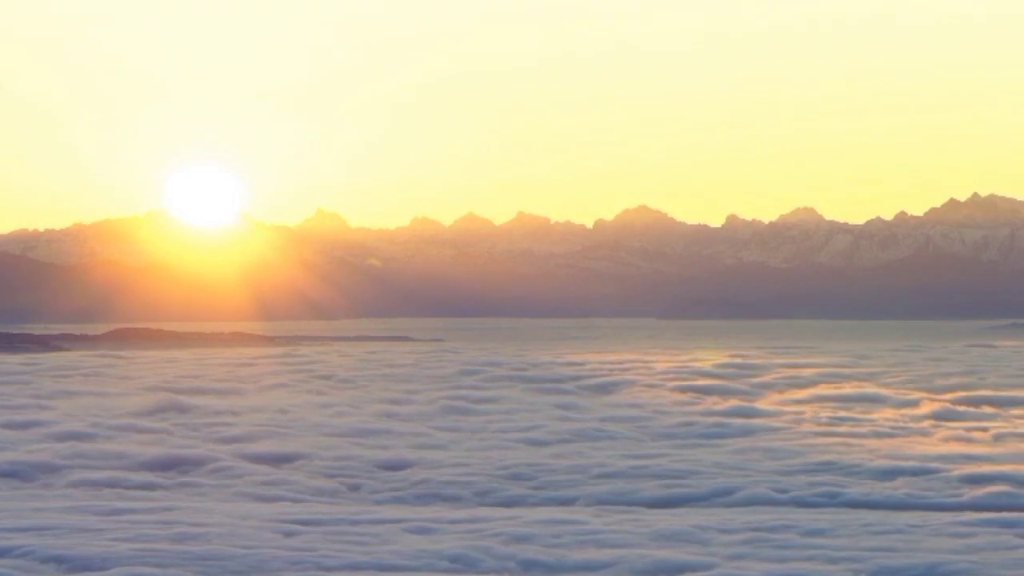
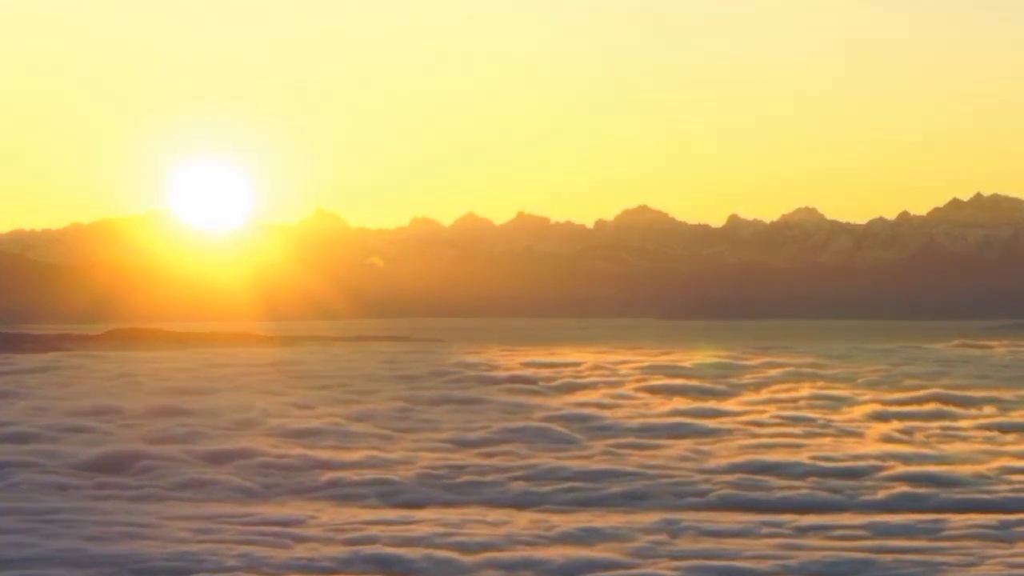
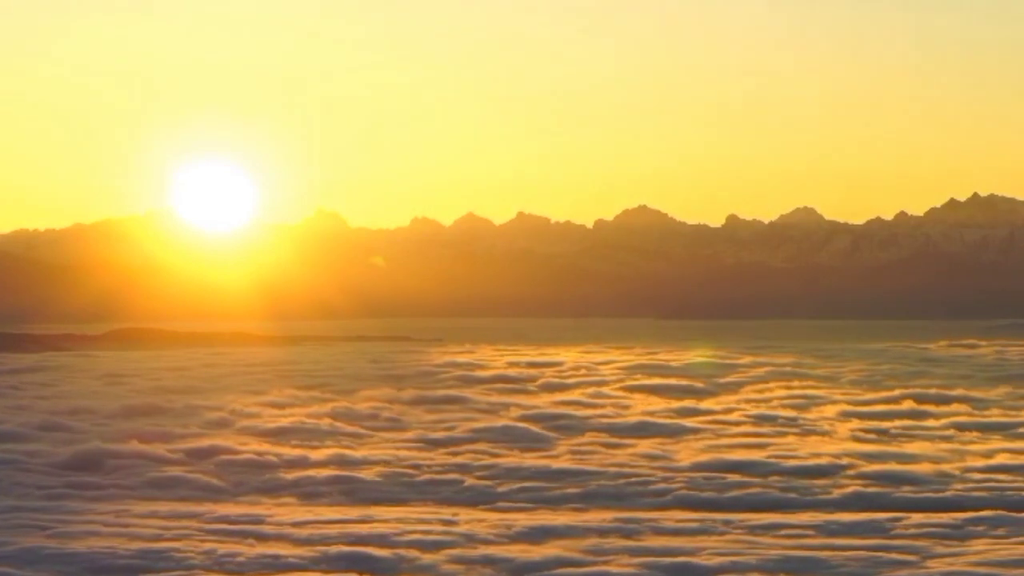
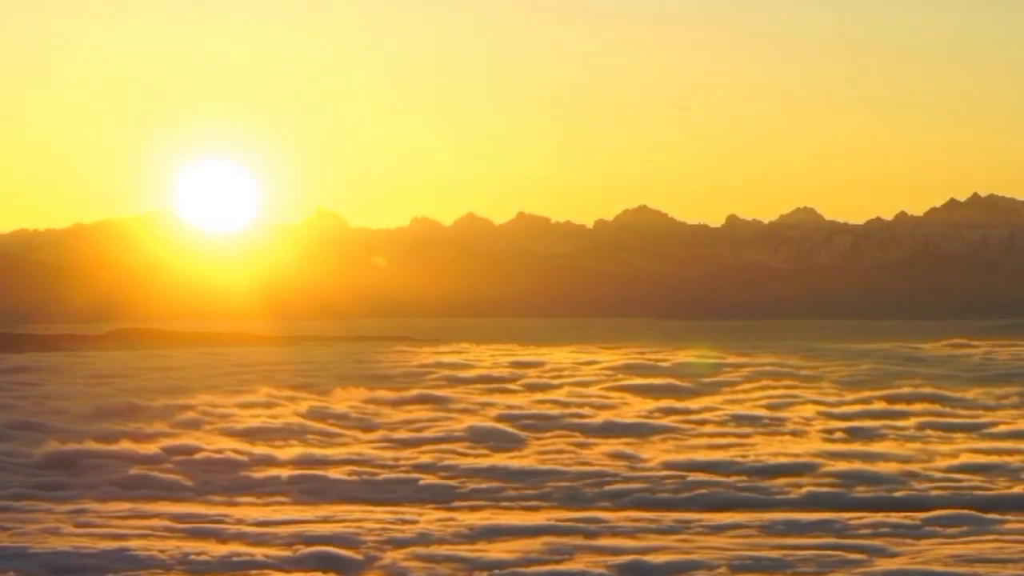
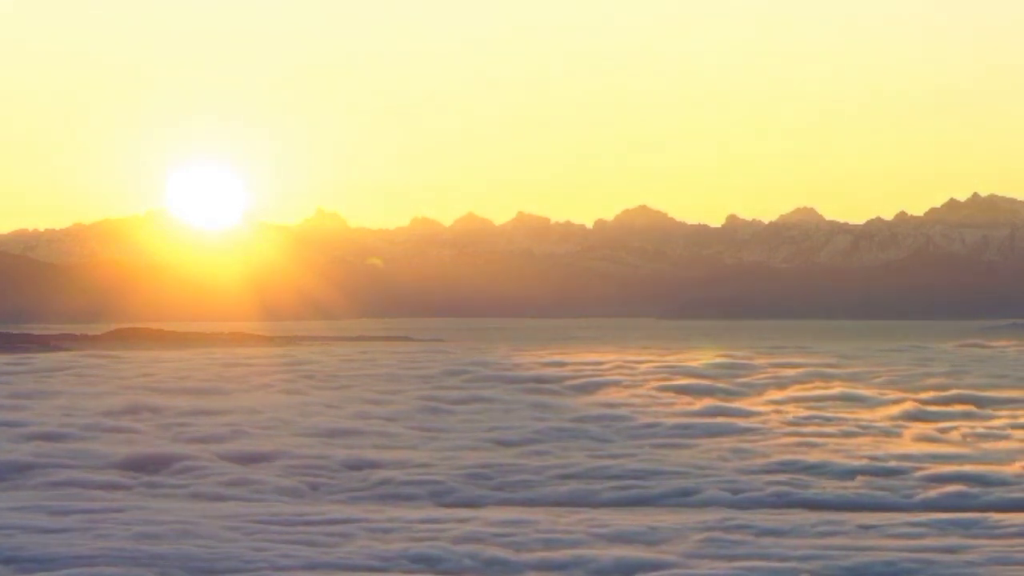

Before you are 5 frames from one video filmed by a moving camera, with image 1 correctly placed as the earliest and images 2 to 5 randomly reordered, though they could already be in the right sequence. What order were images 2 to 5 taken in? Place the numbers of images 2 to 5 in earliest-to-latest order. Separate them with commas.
5, 2, 3, 4
